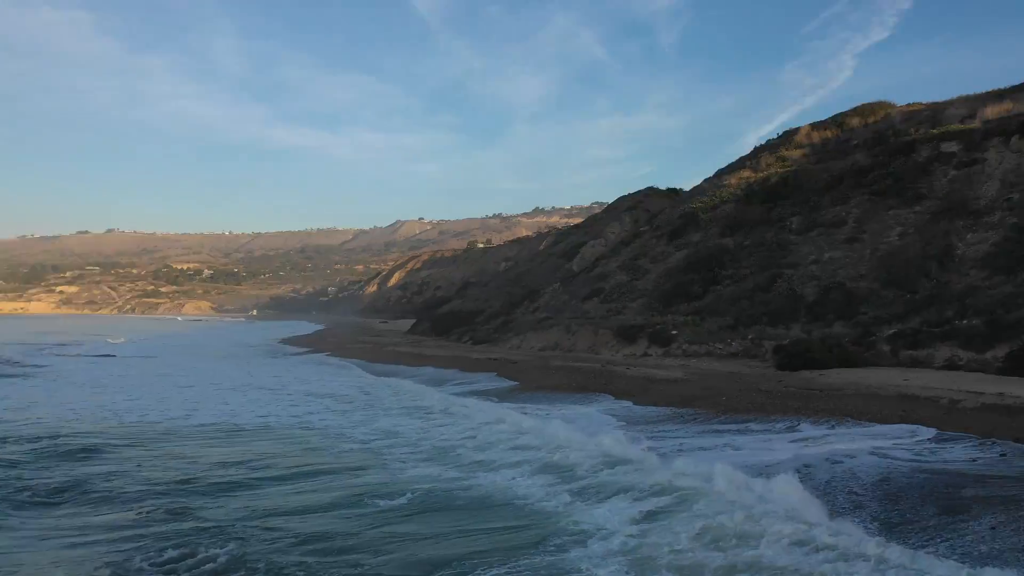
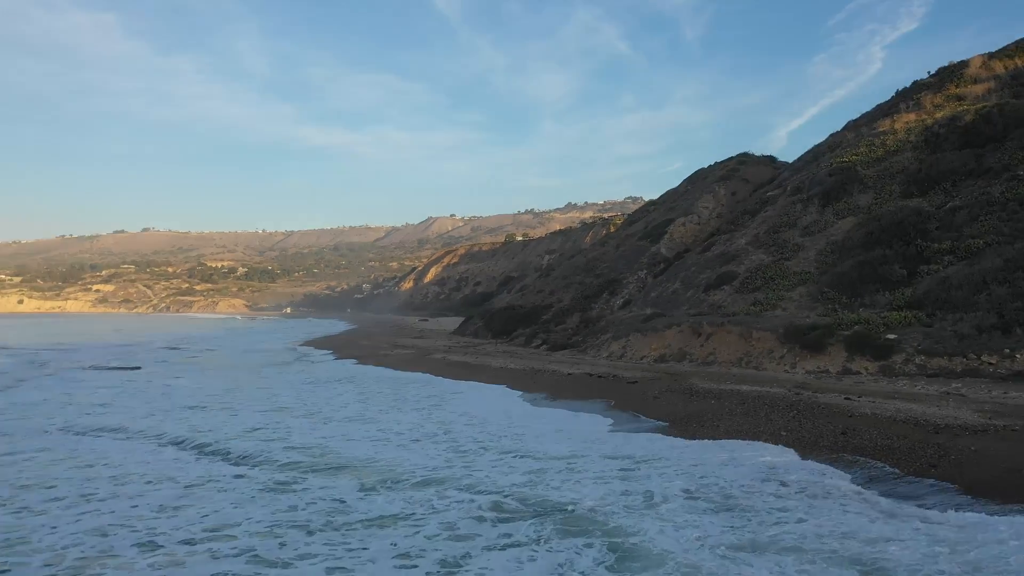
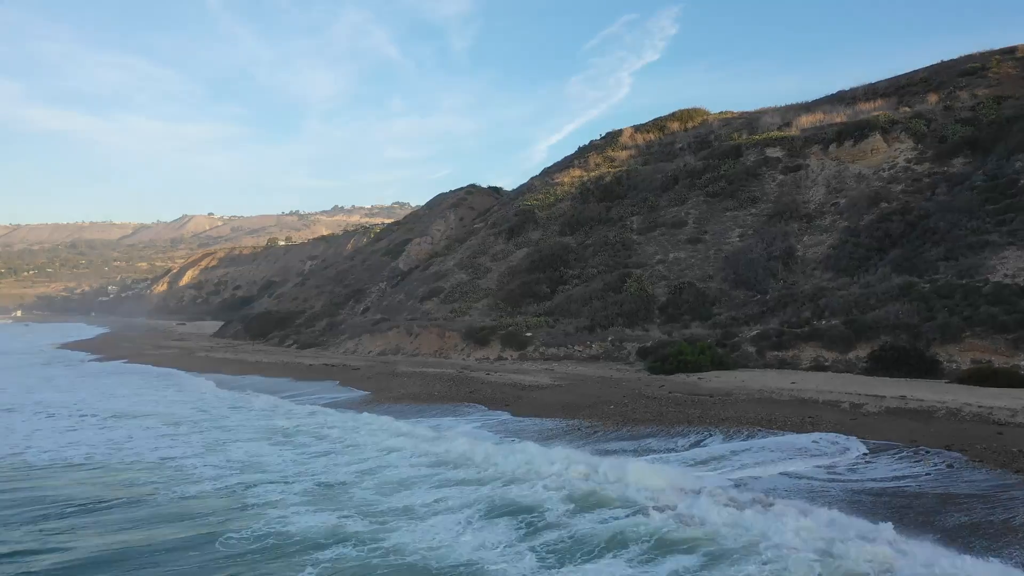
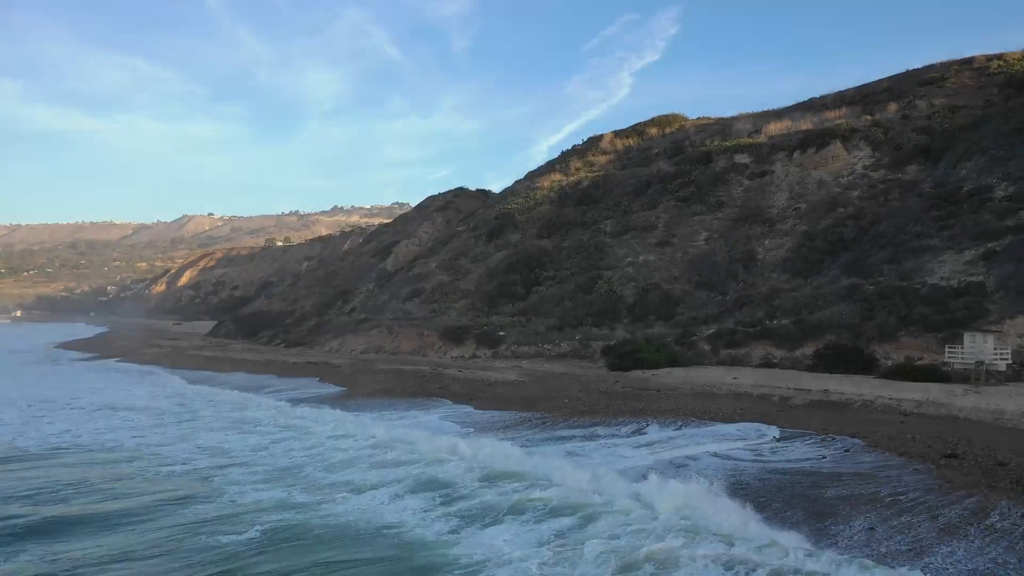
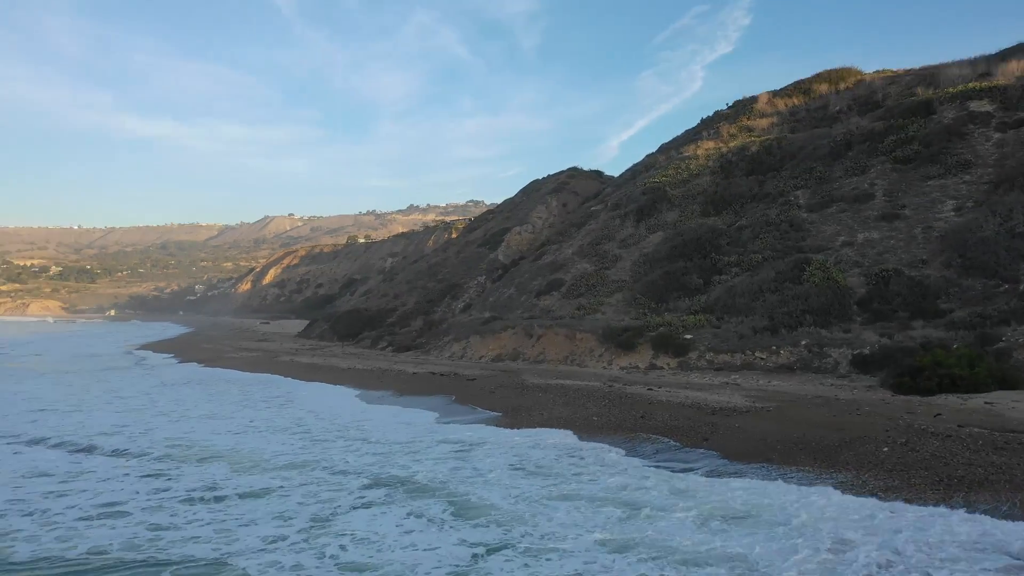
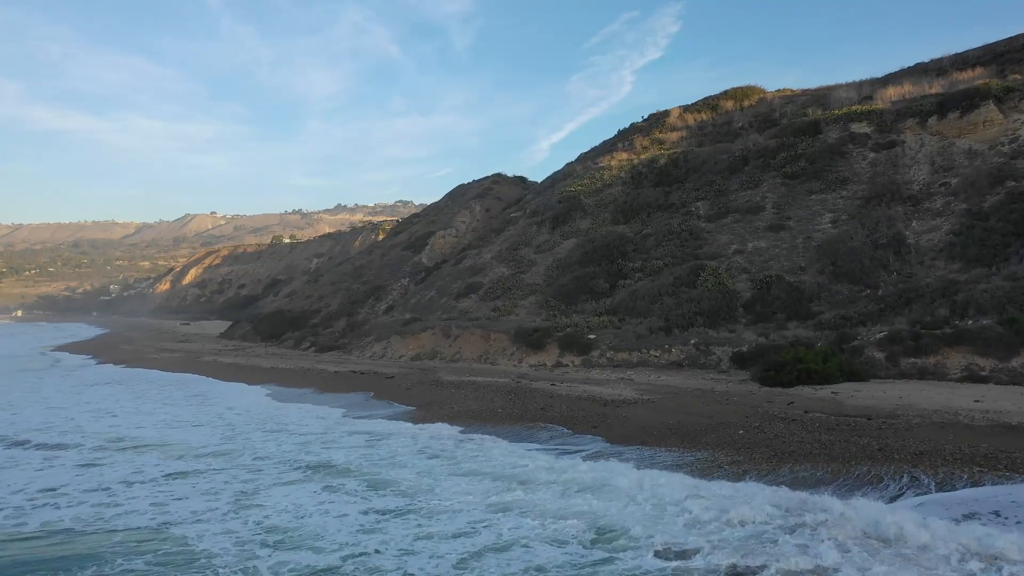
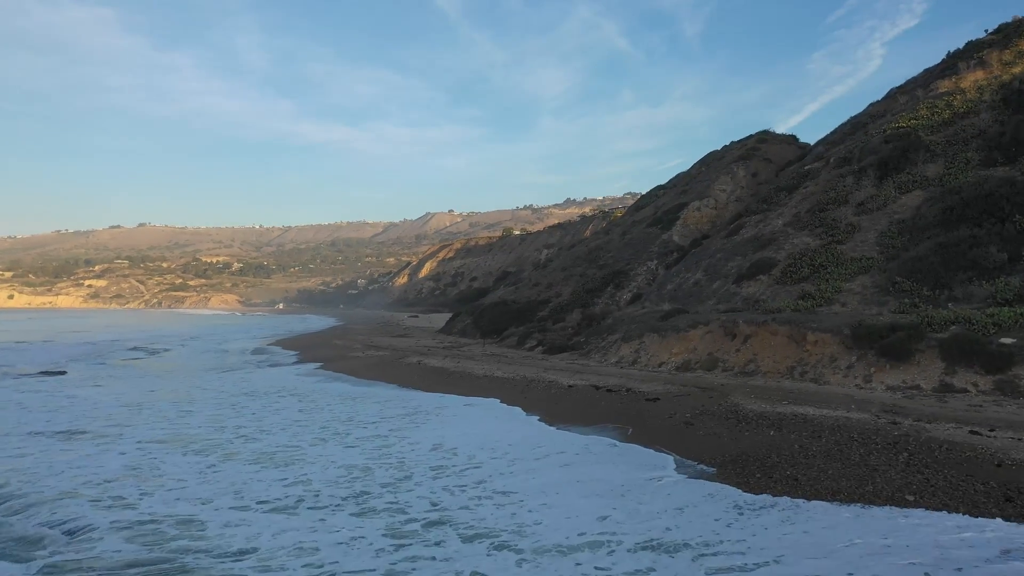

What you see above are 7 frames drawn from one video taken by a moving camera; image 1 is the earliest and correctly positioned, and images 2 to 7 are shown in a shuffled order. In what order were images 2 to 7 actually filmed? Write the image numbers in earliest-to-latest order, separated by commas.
4, 3, 6, 5, 2, 7
